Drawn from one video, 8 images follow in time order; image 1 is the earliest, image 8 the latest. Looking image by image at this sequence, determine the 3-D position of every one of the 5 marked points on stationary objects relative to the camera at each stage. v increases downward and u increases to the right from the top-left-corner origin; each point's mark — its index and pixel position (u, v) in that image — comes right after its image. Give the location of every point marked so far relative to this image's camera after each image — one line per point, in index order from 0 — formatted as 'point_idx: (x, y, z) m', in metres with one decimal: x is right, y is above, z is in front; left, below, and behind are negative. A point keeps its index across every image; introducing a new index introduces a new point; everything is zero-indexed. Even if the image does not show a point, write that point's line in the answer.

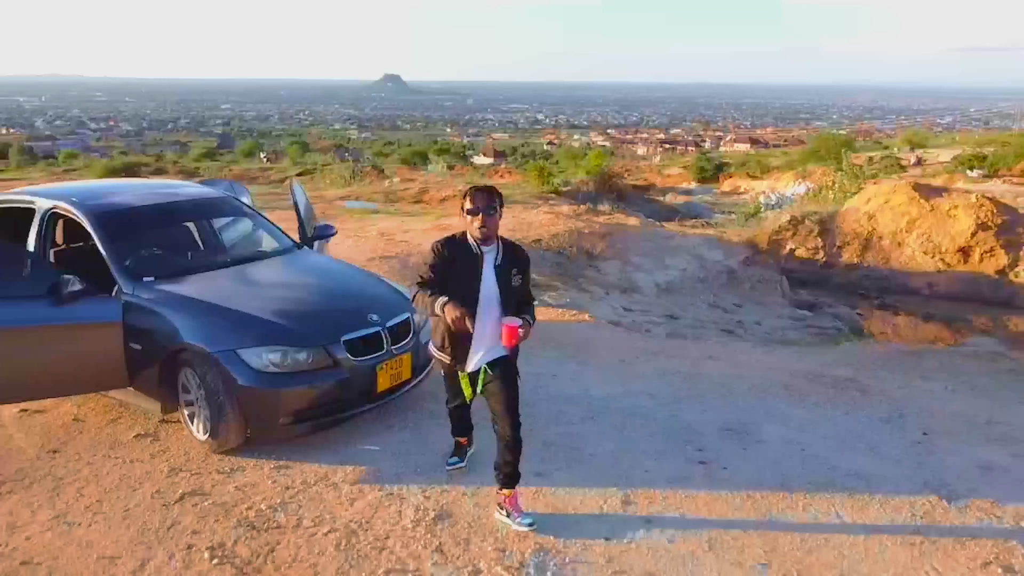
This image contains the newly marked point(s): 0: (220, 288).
0: (-1.9, 0.0, +4.8) m
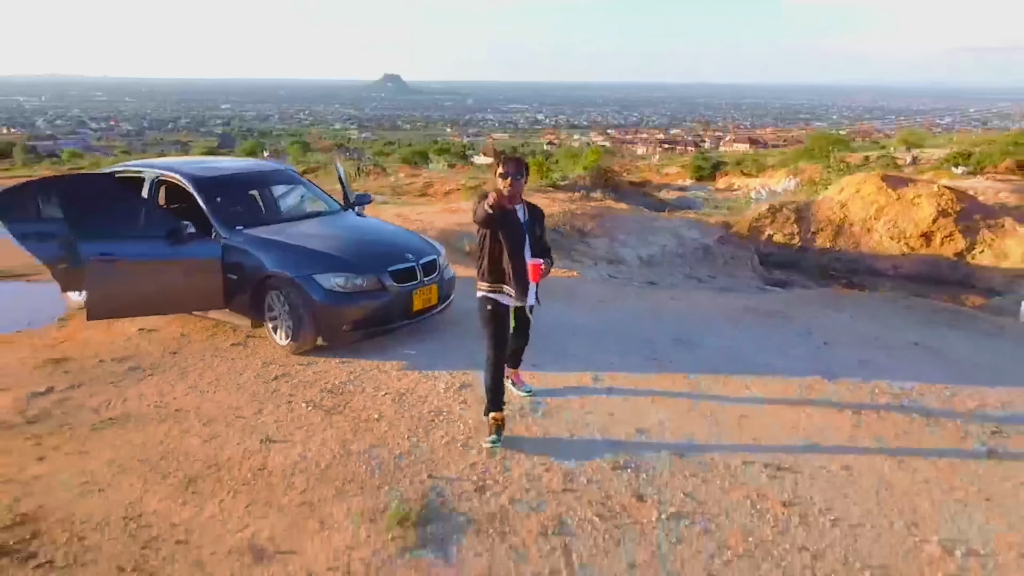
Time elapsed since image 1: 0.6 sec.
0: (-1.9, +0.5, +6.3) m
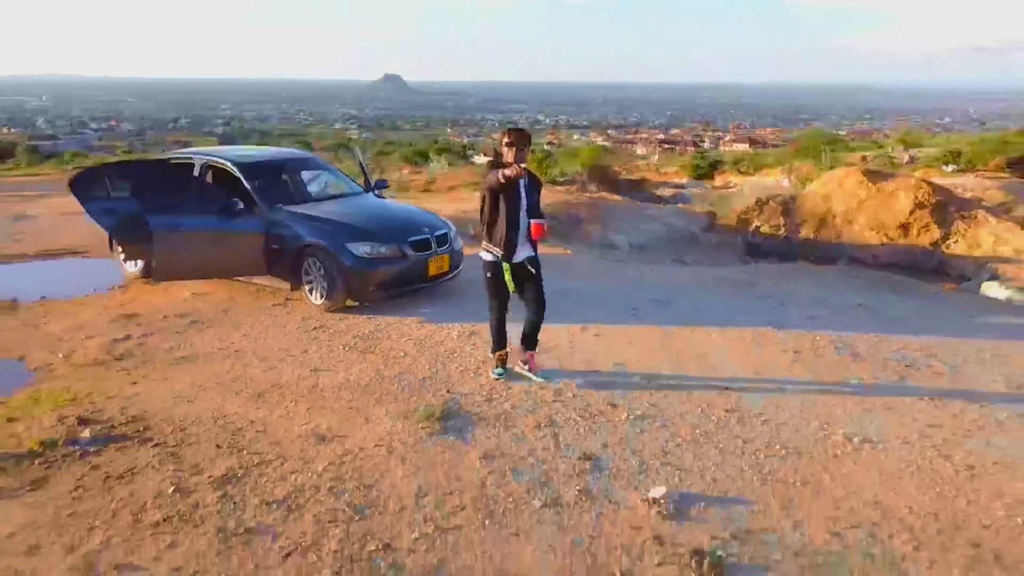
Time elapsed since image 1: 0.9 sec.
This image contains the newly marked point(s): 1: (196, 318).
0: (-1.8, +0.8, +7.4) m
1: (-2.9, -0.3, +6.9) m
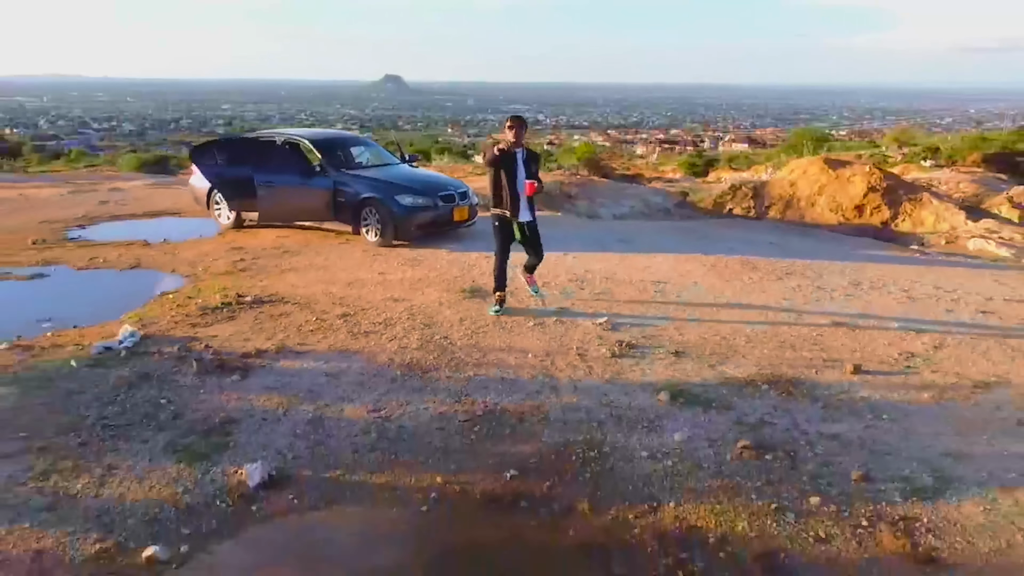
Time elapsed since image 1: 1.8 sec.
0: (-1.8, +1.5, +10.0) m
1: (-2.9, +0.5, +9.5) m
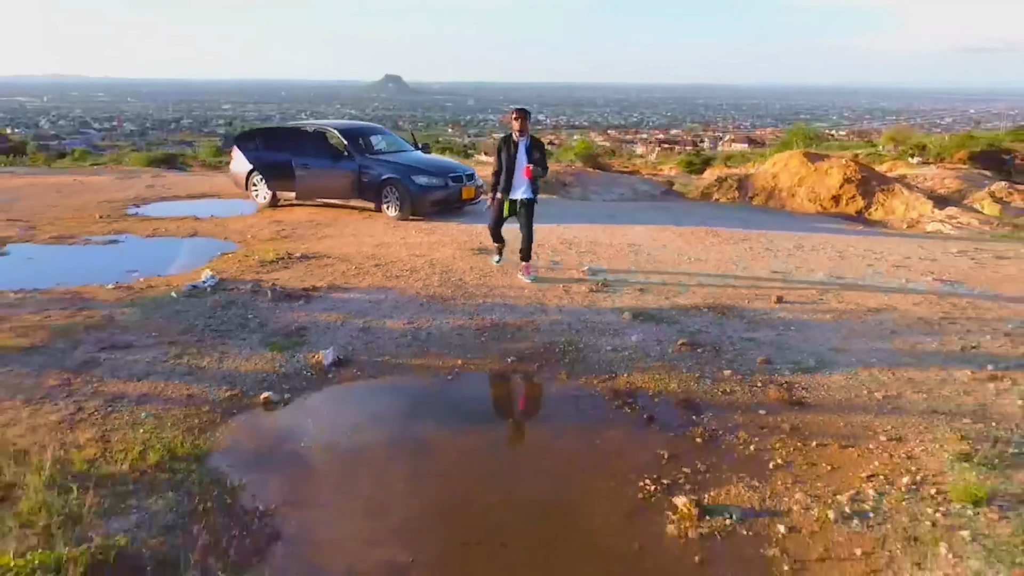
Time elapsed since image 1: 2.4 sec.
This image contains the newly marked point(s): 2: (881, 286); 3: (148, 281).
0: (-1.8, +2.0, +11.6) m
1: (-2.9, +1.0, +11.1) m
2: (+3.8, 0.0, +7.8) m
3: (-3.8, +0.1, +7.8) m
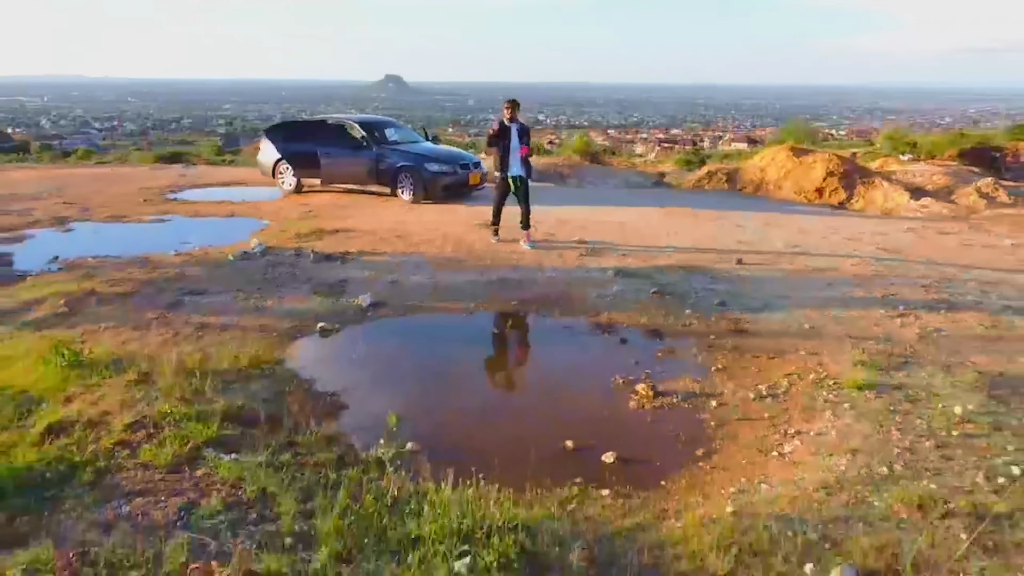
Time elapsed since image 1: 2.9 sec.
0: (-1.8, +2.4, +12.9) m
1: (-2.8, +1.4, +12.4) m
2: (+3.8, +0.4, +9.1) m
3: (-3.7, +0.5, +9.1) m
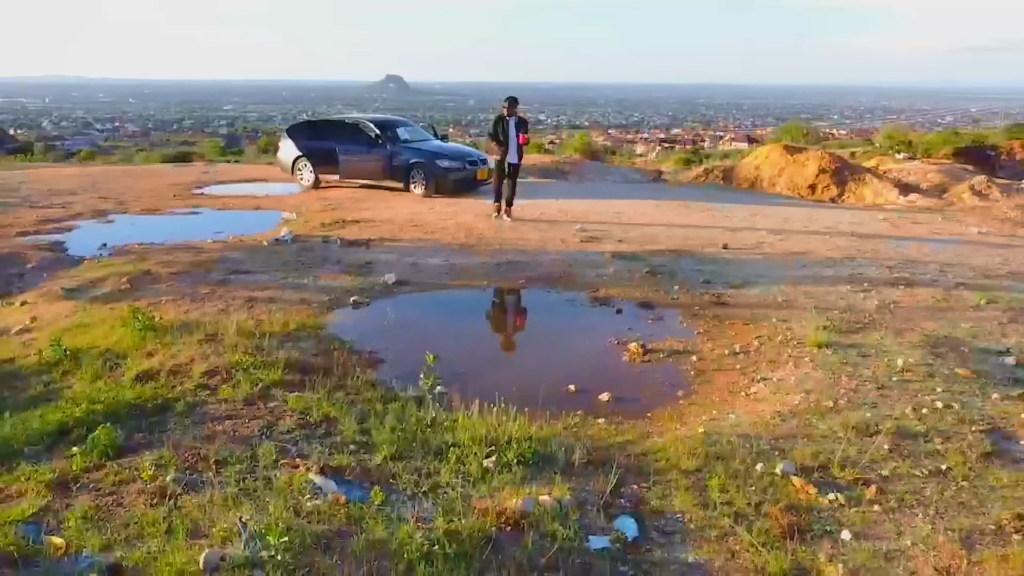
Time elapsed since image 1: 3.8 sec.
0: (-1.7, +2.6, +13.8) m
1: (-2.7, +1.6, +13.3) m
2: (+3.9, +0.6, +10.0) m
3: (-3.6, +0.7, +10.0) m
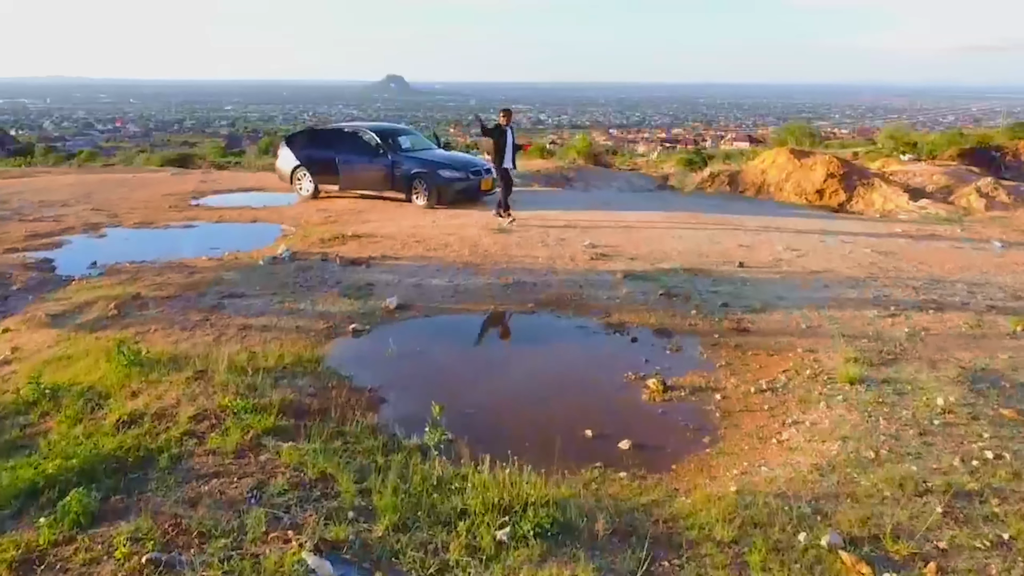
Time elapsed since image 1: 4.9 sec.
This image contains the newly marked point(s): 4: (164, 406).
0: (-1.6, +2.4, +13.4) m
1: (-2.7, +1.3, +12.9) m
2: (+4.0, +0.4, +9.6) m
3: (-3.6, +0.4, +9.6) m
4: (-2.3, -0.8, +5.1) m
